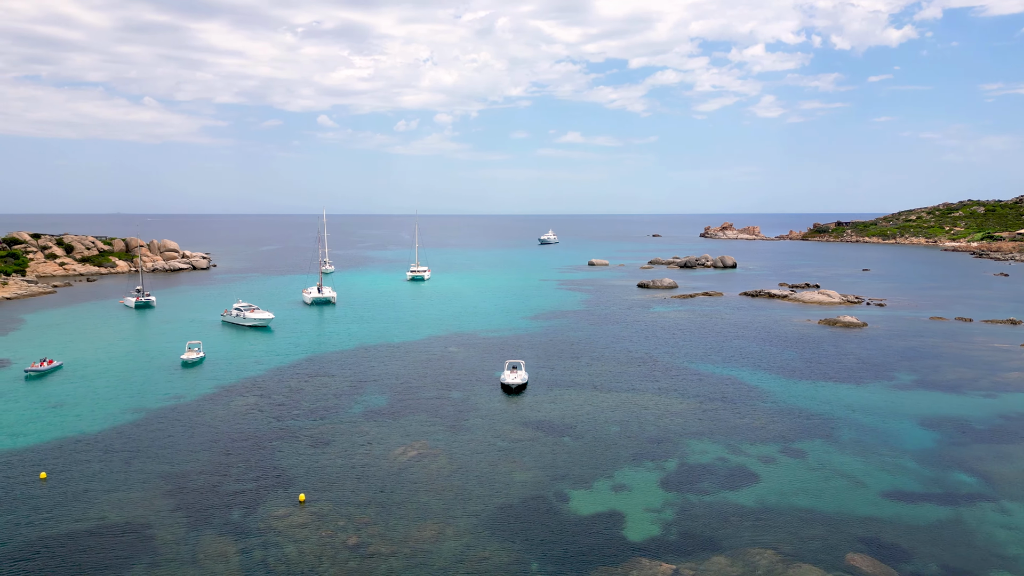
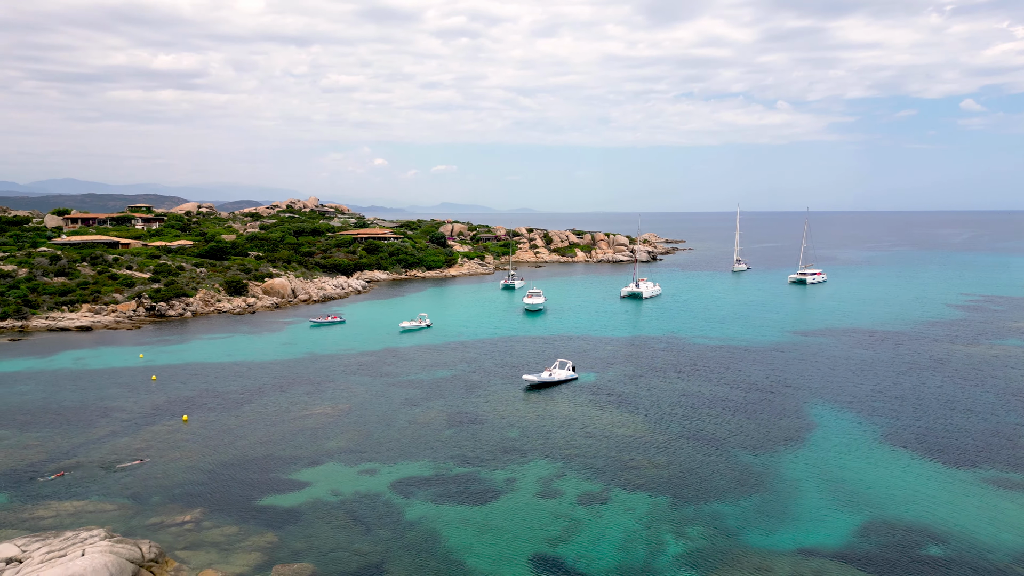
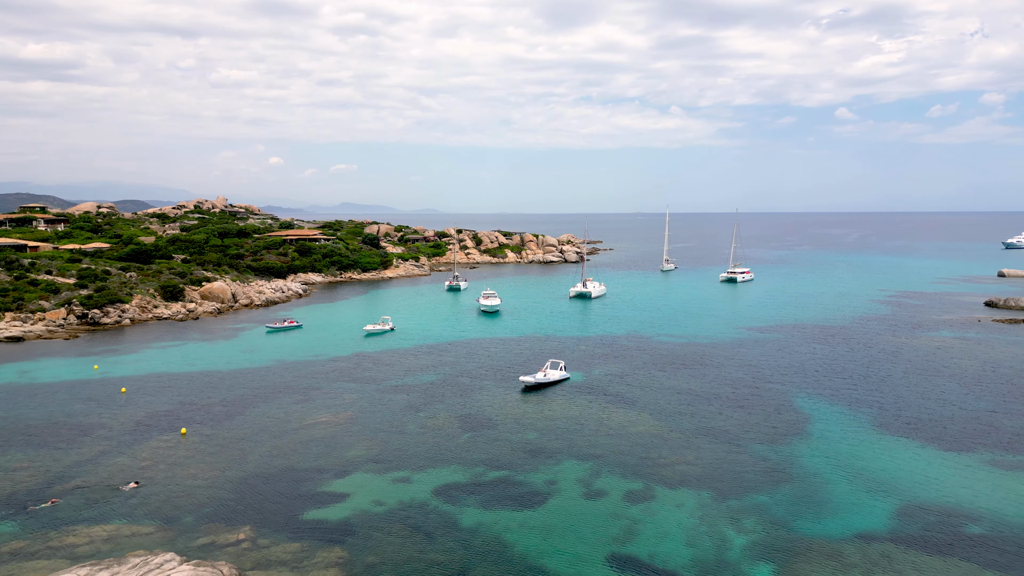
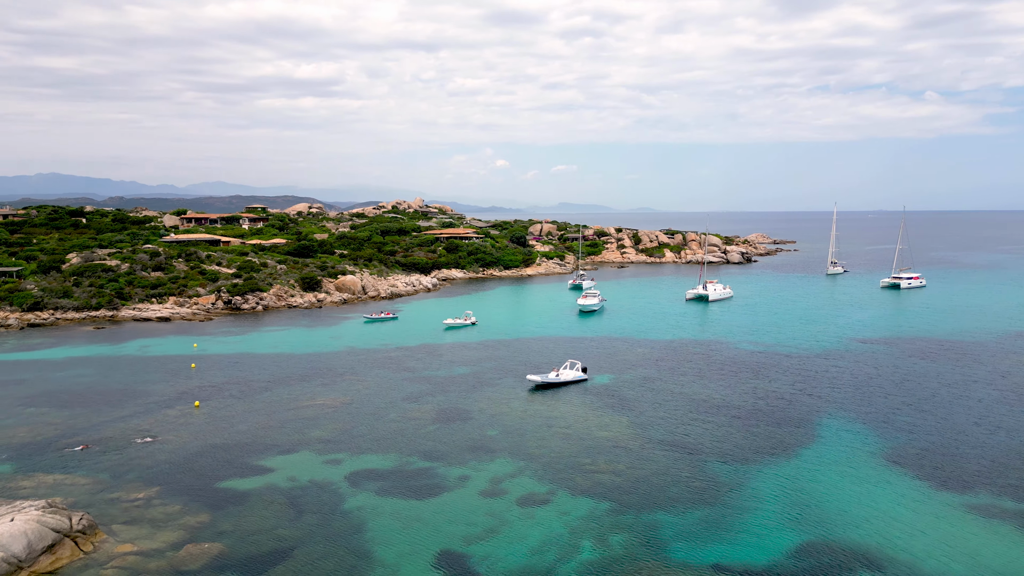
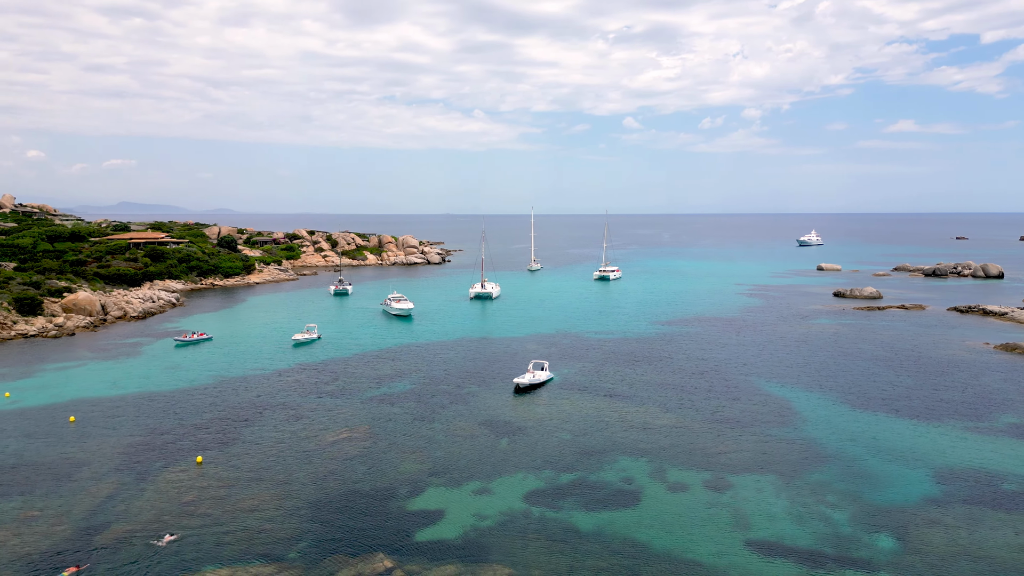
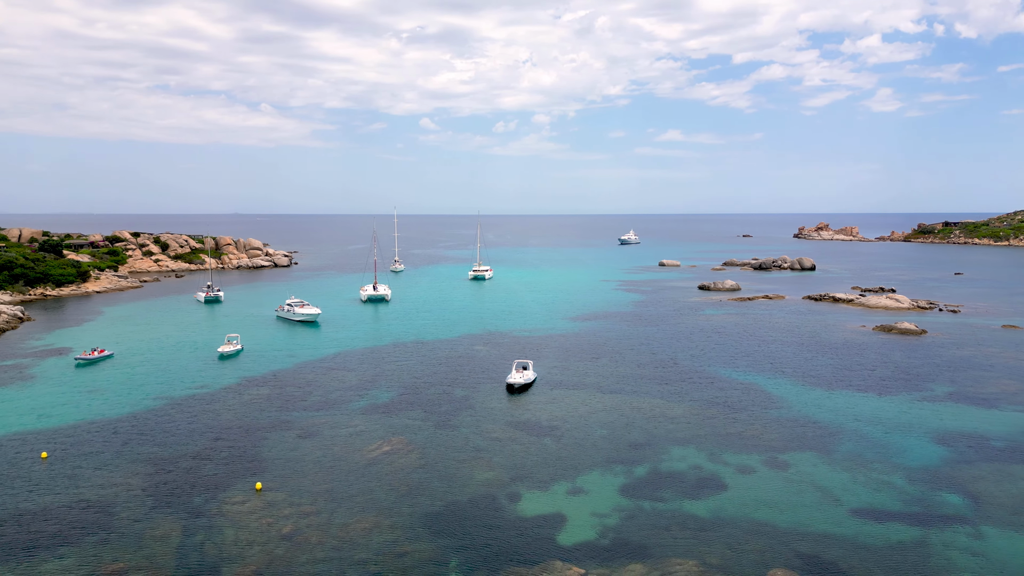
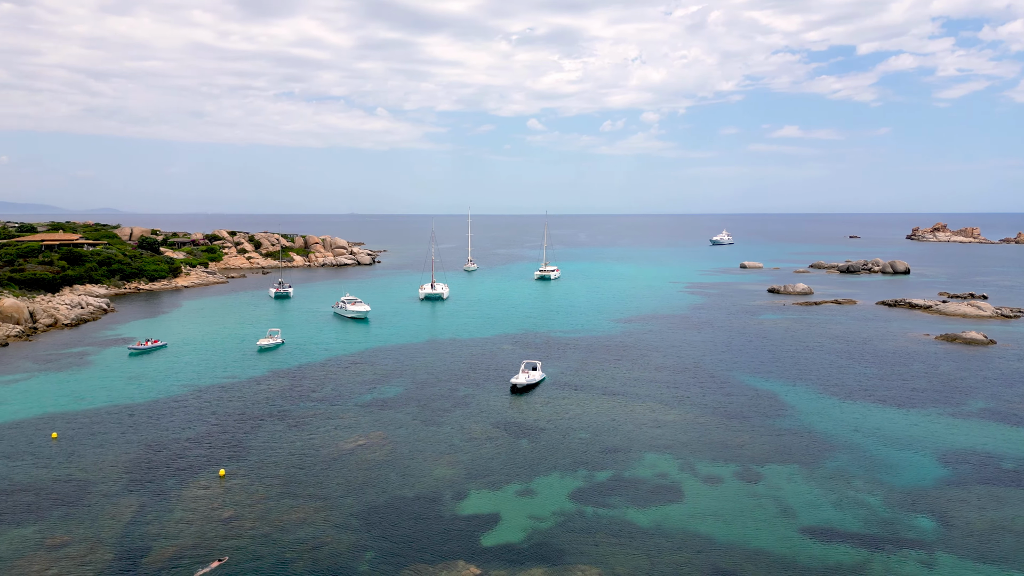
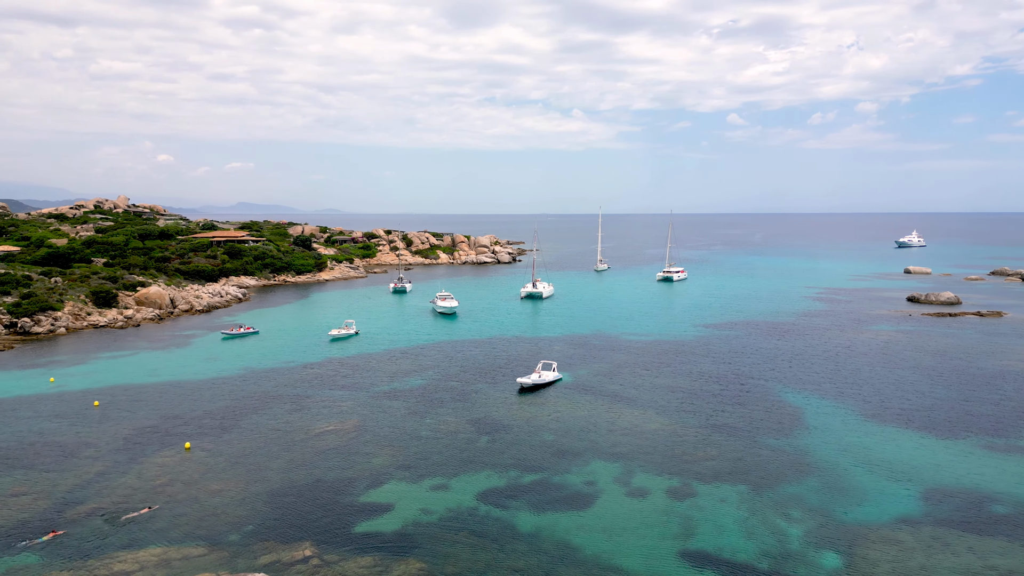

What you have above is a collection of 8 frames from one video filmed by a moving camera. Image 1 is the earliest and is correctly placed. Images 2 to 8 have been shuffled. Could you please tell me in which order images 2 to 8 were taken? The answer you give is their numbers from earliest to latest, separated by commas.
6, 7, 5, 8, 3, 2, 4
